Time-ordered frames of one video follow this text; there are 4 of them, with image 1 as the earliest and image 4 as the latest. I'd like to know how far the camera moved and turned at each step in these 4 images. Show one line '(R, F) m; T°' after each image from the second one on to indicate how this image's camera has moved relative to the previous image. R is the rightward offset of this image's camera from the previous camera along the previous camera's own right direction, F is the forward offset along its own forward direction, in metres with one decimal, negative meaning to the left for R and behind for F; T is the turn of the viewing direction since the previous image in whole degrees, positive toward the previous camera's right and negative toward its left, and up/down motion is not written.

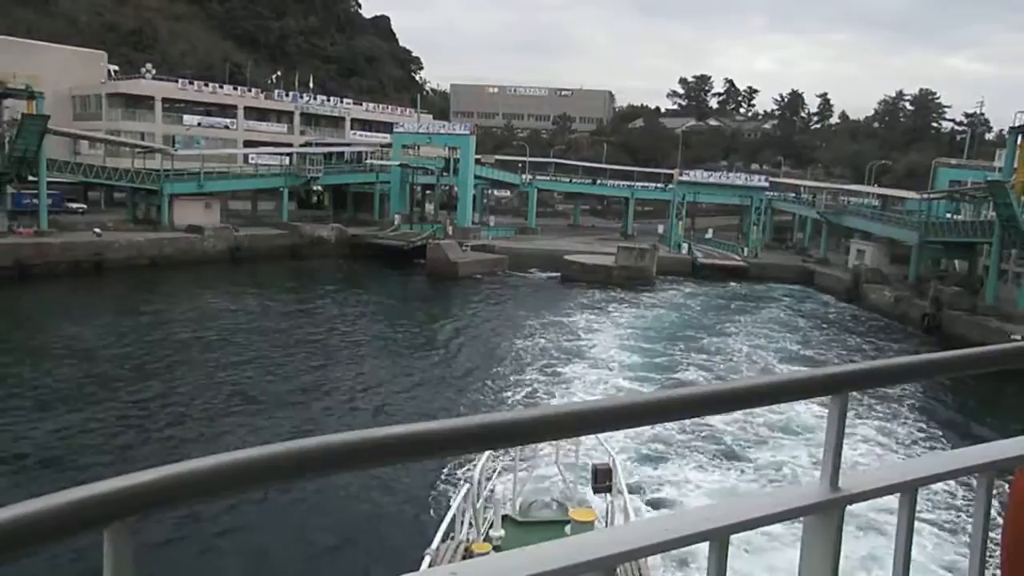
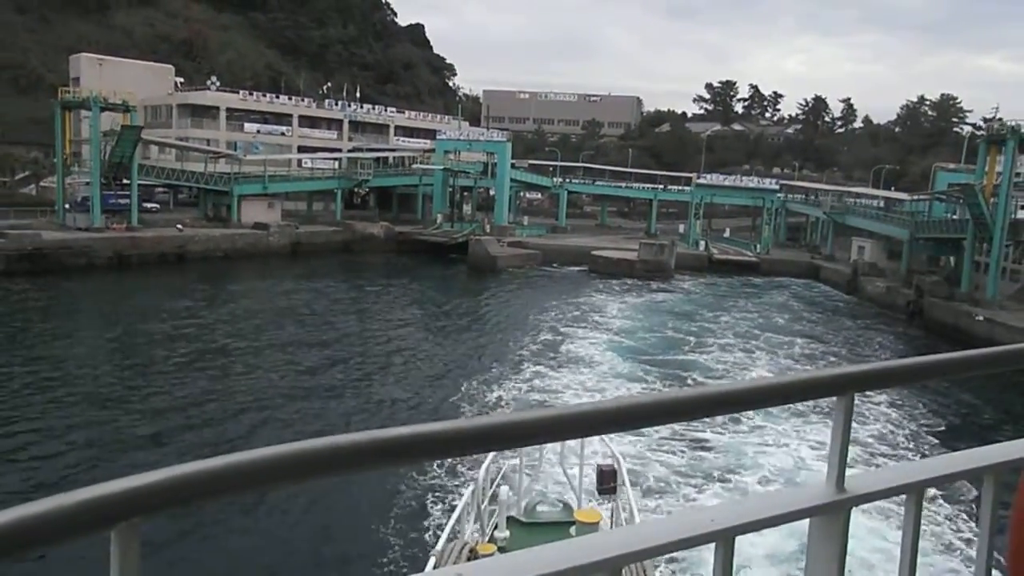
(+0.9, -0.4) m; -8°
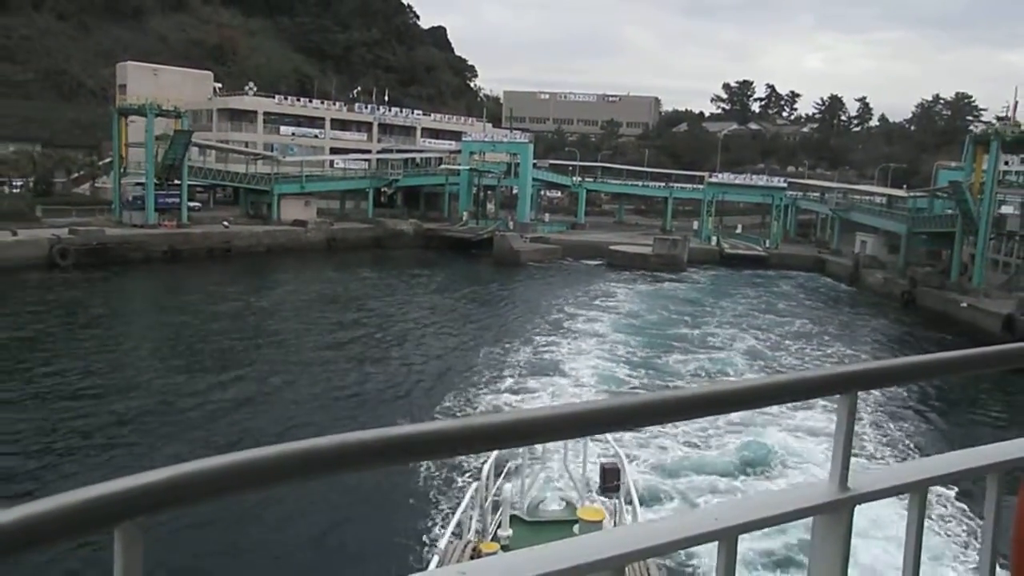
(+0.6, -0.3) m; -5°
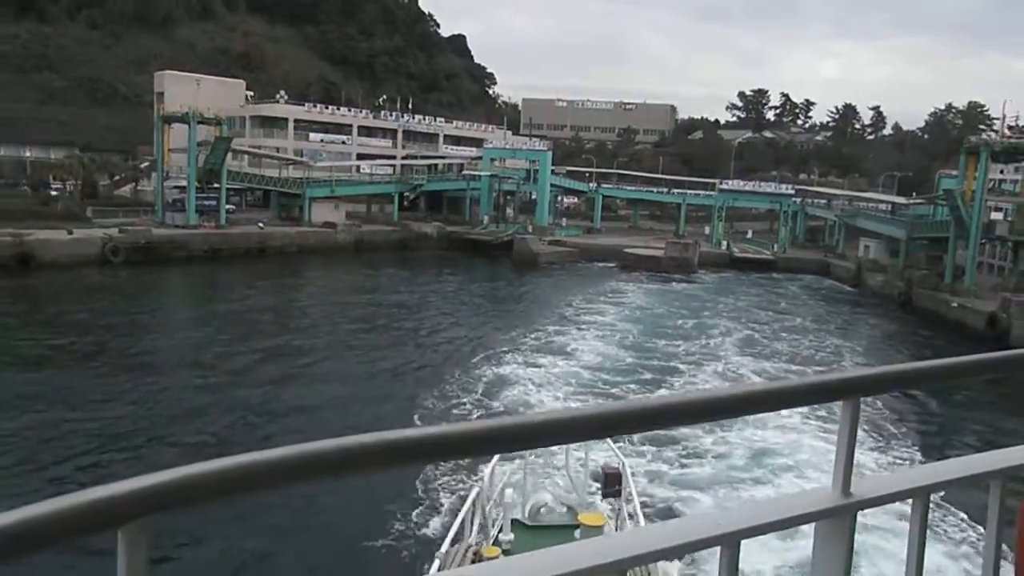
(+0.4, -0.2) m; -4°
